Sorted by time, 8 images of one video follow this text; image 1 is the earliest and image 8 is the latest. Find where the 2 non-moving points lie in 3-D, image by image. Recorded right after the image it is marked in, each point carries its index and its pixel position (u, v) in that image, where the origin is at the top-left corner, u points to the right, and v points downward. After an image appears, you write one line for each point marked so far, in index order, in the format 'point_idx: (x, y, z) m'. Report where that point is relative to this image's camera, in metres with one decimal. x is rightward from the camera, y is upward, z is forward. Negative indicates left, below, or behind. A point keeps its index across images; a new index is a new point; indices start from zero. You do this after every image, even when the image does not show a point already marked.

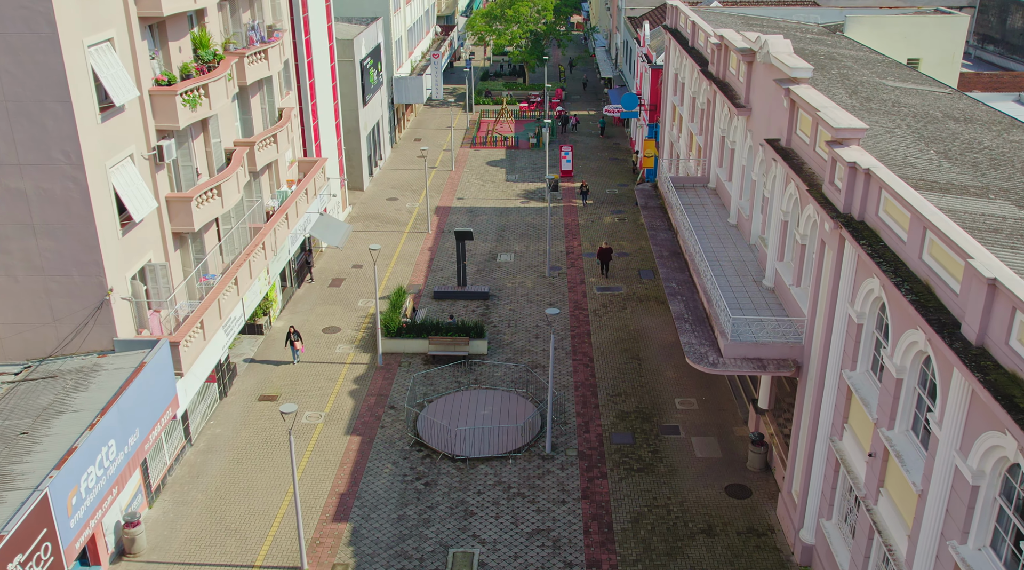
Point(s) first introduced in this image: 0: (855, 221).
0: (+6.9, +1.3, +20.0) m
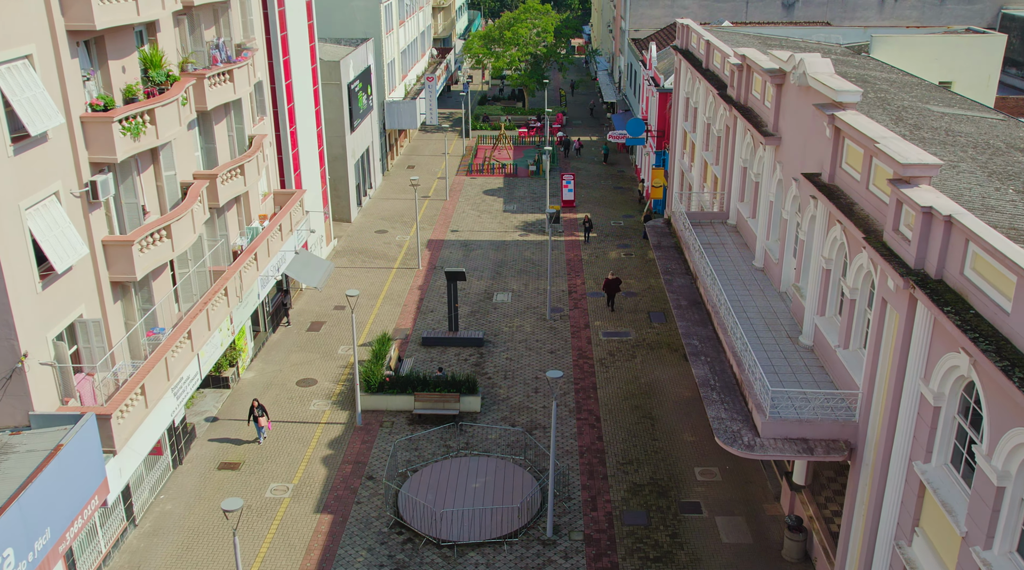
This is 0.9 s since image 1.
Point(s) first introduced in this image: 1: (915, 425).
0: (+6.8, +0.1, +16.1) m
1: (+7.0, -2.4, +17.1) m
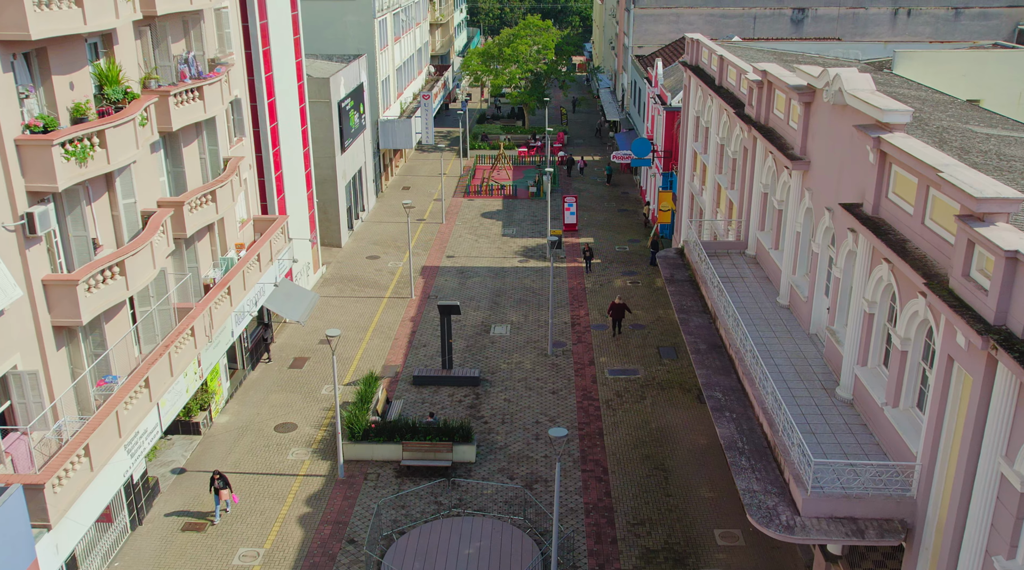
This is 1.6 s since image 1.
0: (+6.8, -0.7, +13.3) m
1: (+6.9, -3.2, +14.2) m
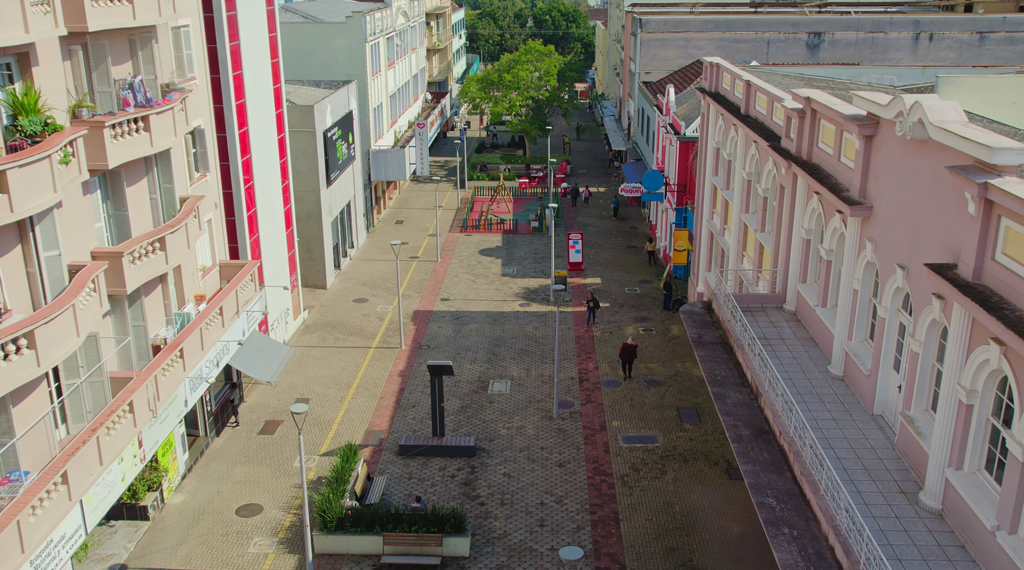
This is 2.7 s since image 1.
0: (+6.8, -1.9, +9.1) m
1: (+6.9, -4.4, +10.0) m
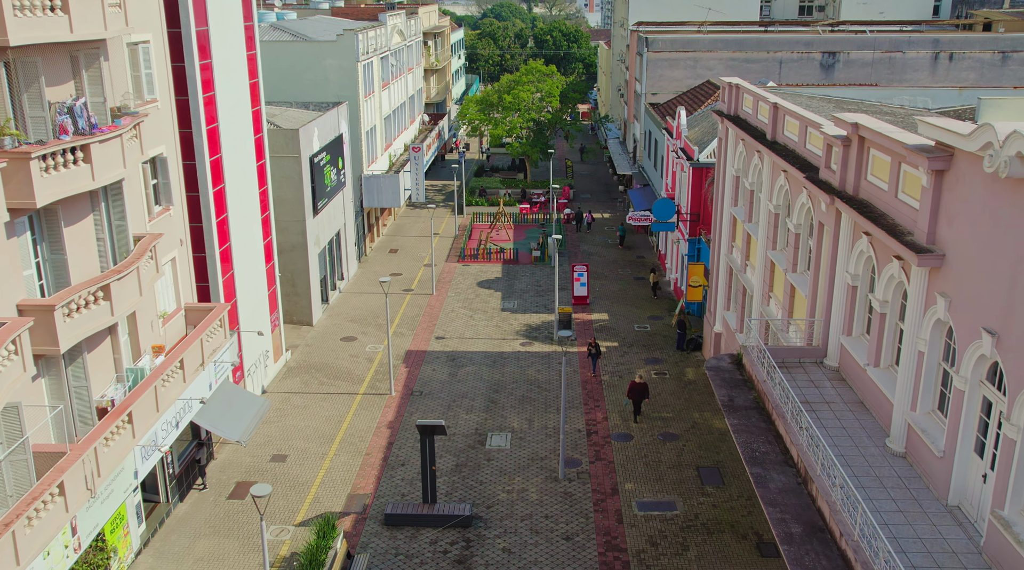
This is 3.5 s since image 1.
0: (+6.8, -2.7, +5.7) m
1: (+6.9, -5.3, +6.5) m
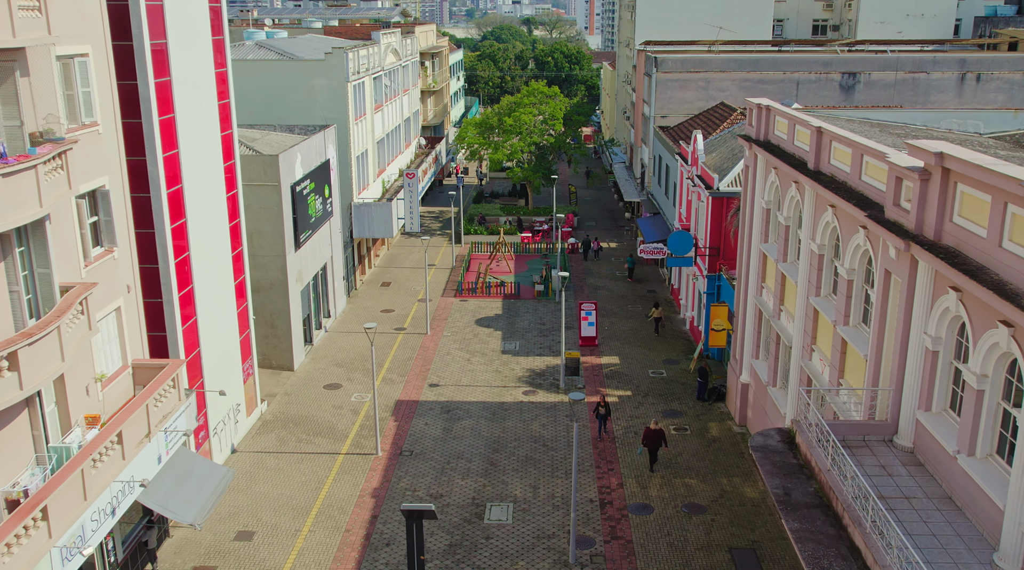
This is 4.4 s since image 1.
0: (+6.9, -3.5, +1.7) m
1: (+7.0, -6.1, +2.4) m
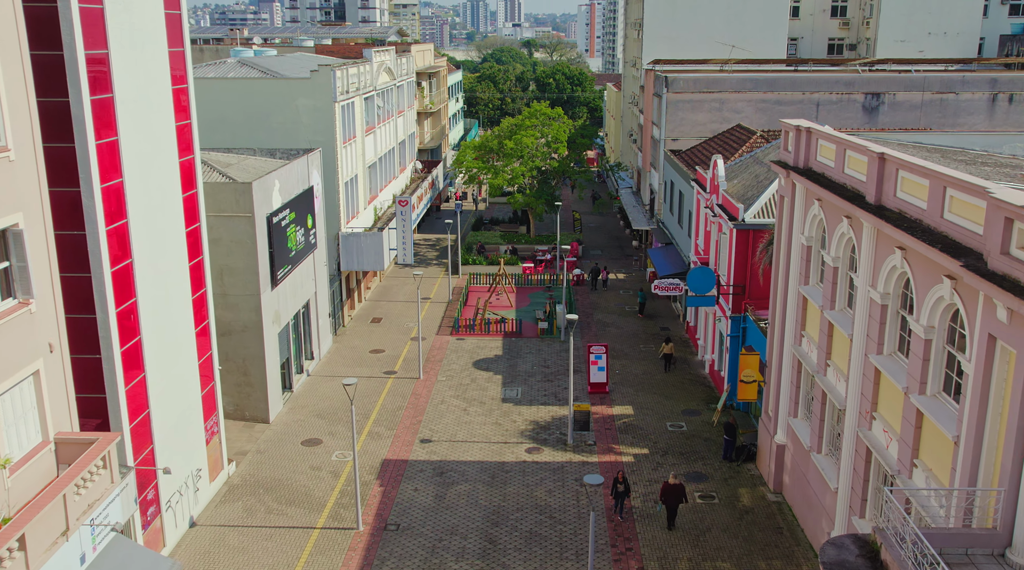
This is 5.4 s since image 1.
0: (+6.9, -4.2, -2.5) m
1: (+7.1, -6.8, -1.8) m
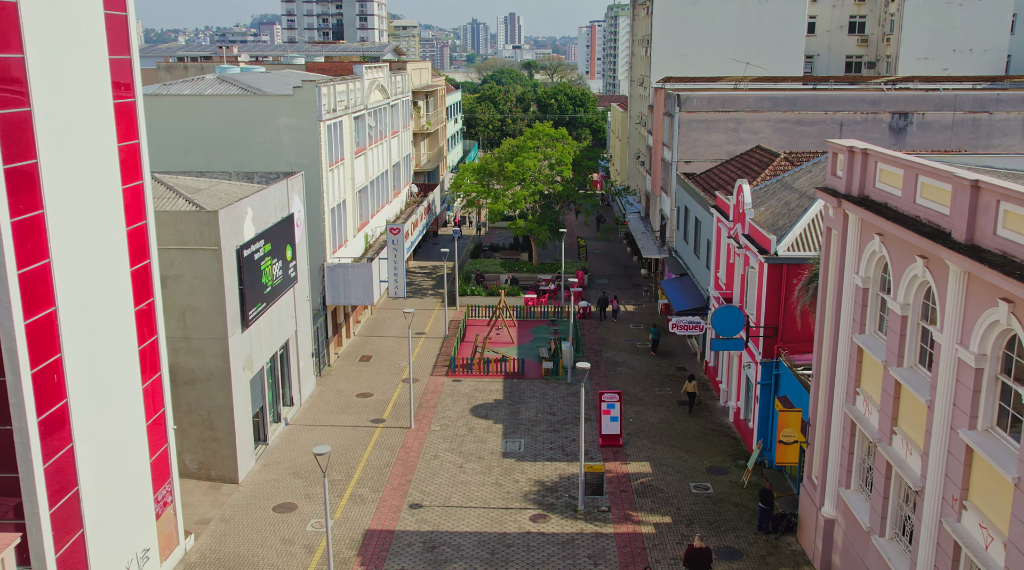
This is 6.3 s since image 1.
0: (+7.0, -4.7, -6.7) m
1: (+7.1, -7.3, -6.0) m
